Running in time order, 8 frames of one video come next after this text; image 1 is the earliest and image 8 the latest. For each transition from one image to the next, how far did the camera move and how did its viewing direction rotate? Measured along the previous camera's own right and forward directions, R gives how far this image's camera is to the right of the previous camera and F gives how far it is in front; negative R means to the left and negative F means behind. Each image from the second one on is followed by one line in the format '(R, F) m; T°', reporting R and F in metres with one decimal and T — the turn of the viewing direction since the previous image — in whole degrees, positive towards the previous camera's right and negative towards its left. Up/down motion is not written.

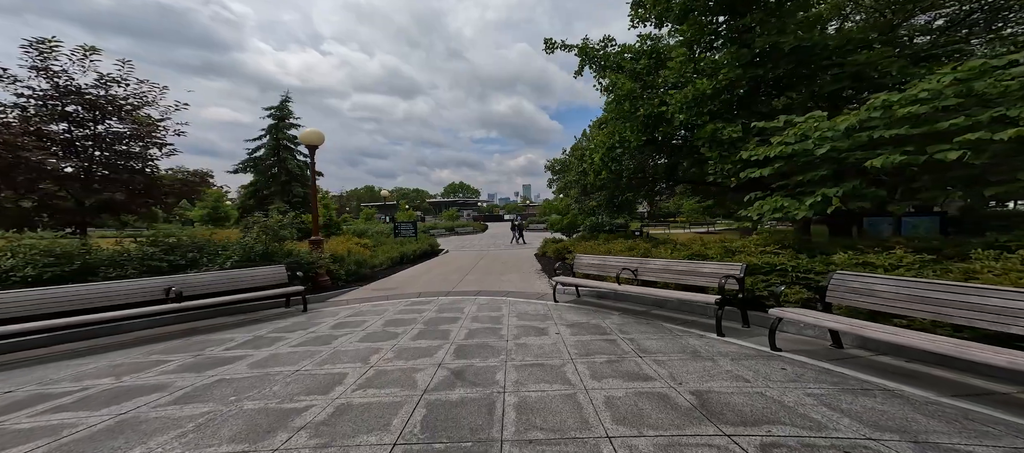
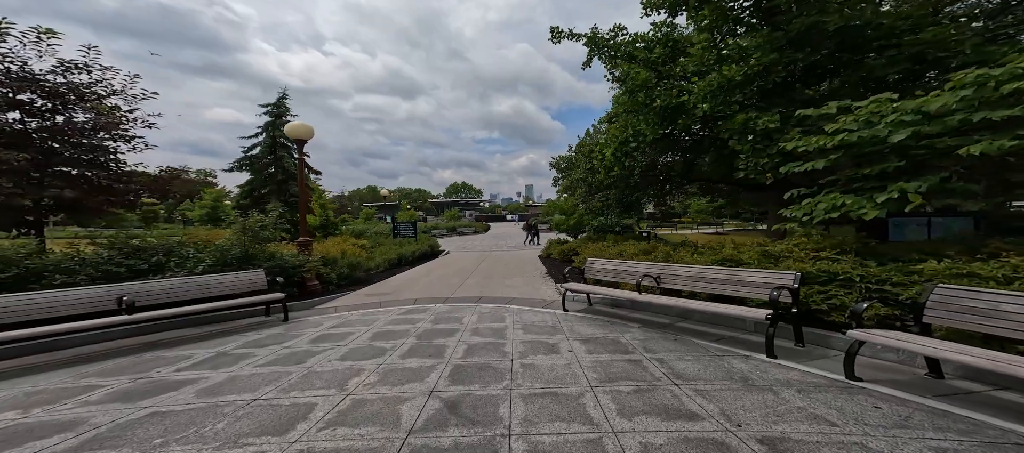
(0.0, +0.7) m; 0°
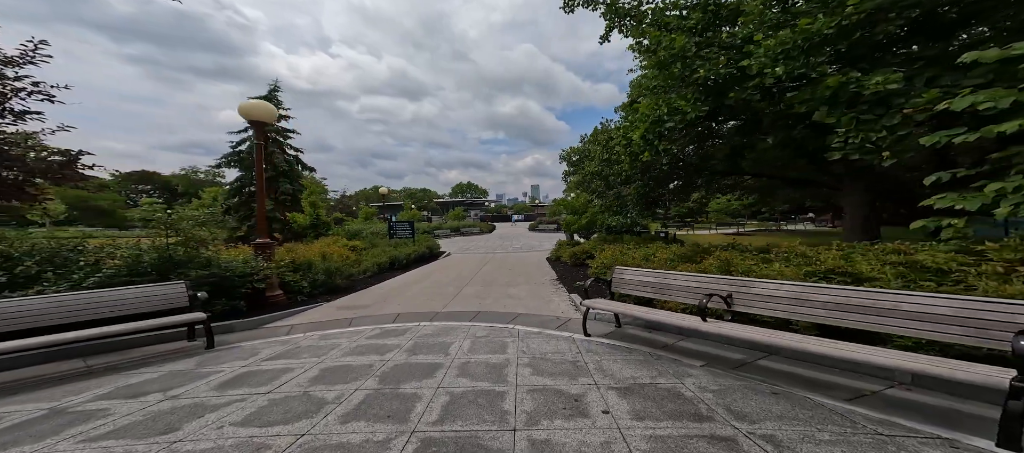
(0.0, +1.6) m; -1°
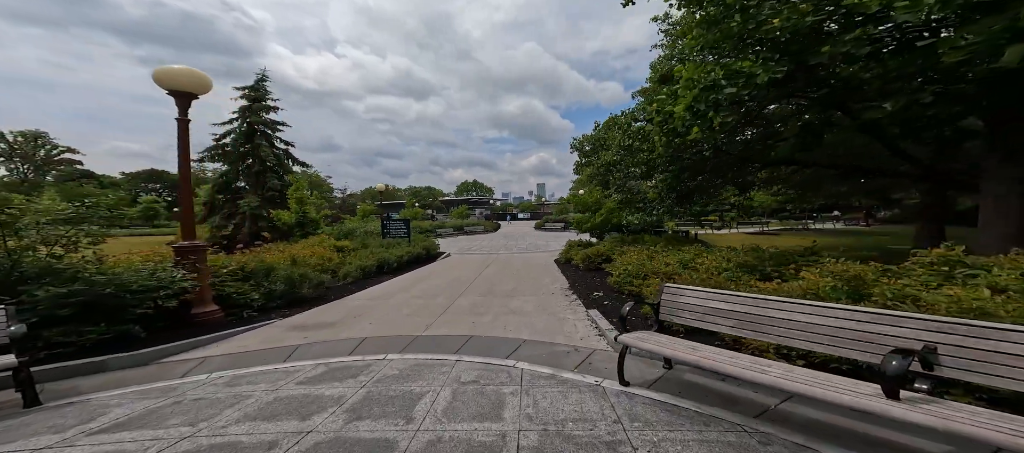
(+0.1, +1.6) m; -1°
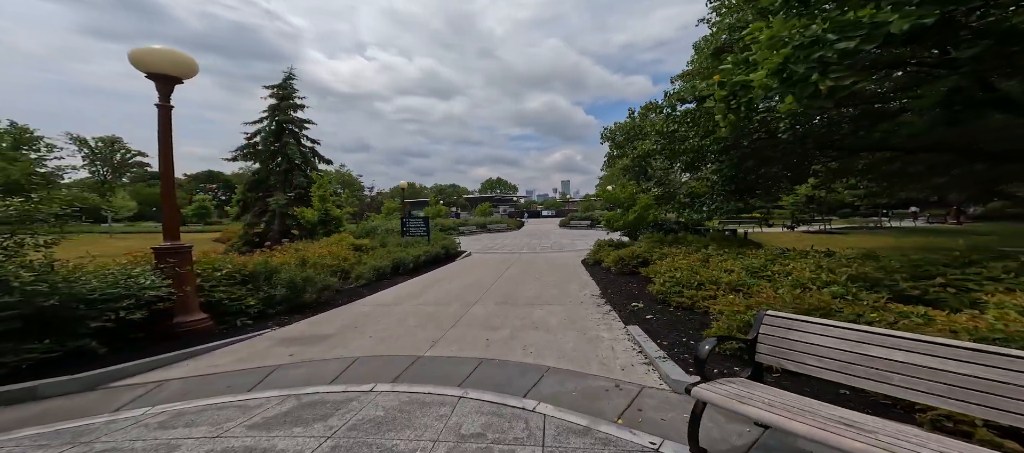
(0.0, +1.0) m; -4°
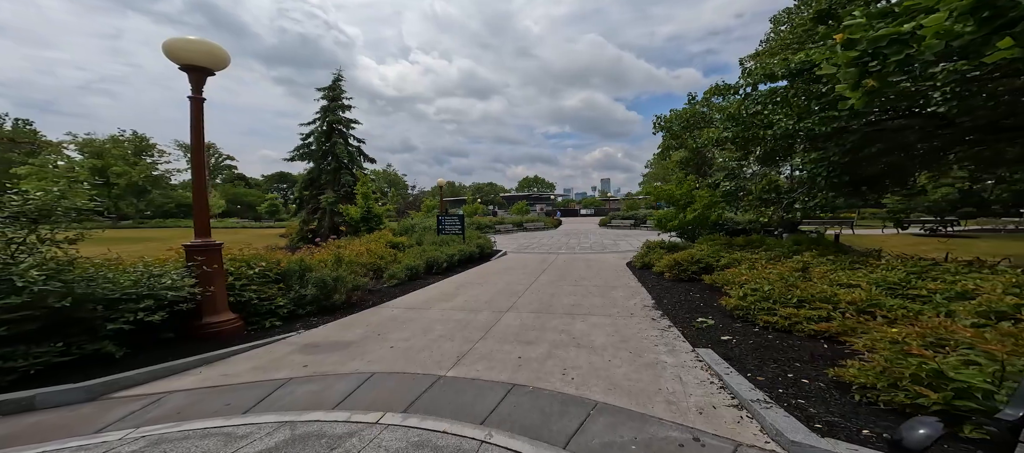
(0.0, +0.7) m; -6°
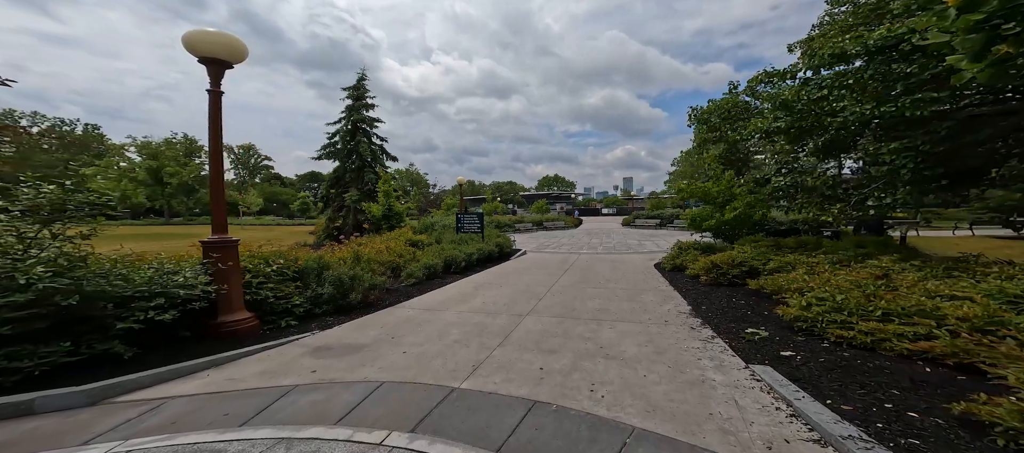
(0.0, +0.4) m; -3°
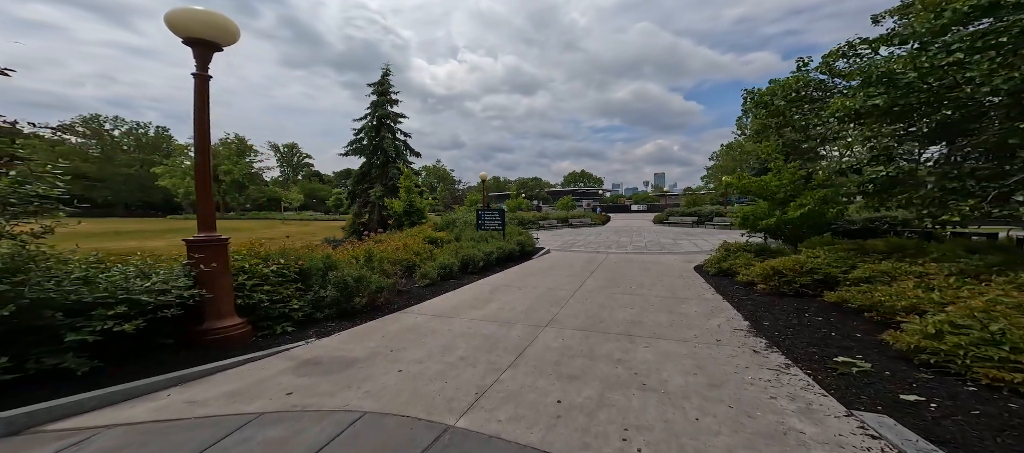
(+0.1, +0.8) m; -4°
